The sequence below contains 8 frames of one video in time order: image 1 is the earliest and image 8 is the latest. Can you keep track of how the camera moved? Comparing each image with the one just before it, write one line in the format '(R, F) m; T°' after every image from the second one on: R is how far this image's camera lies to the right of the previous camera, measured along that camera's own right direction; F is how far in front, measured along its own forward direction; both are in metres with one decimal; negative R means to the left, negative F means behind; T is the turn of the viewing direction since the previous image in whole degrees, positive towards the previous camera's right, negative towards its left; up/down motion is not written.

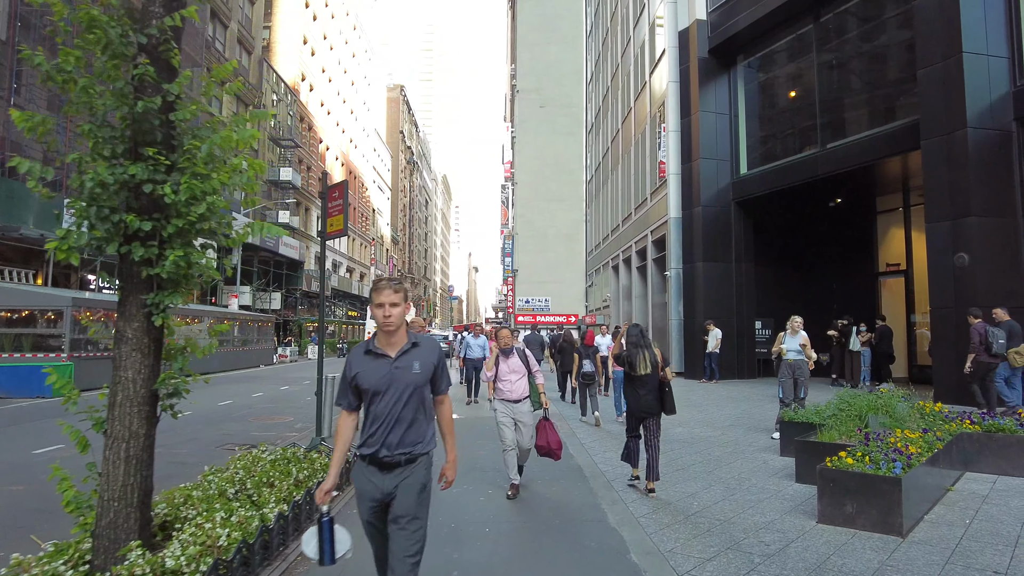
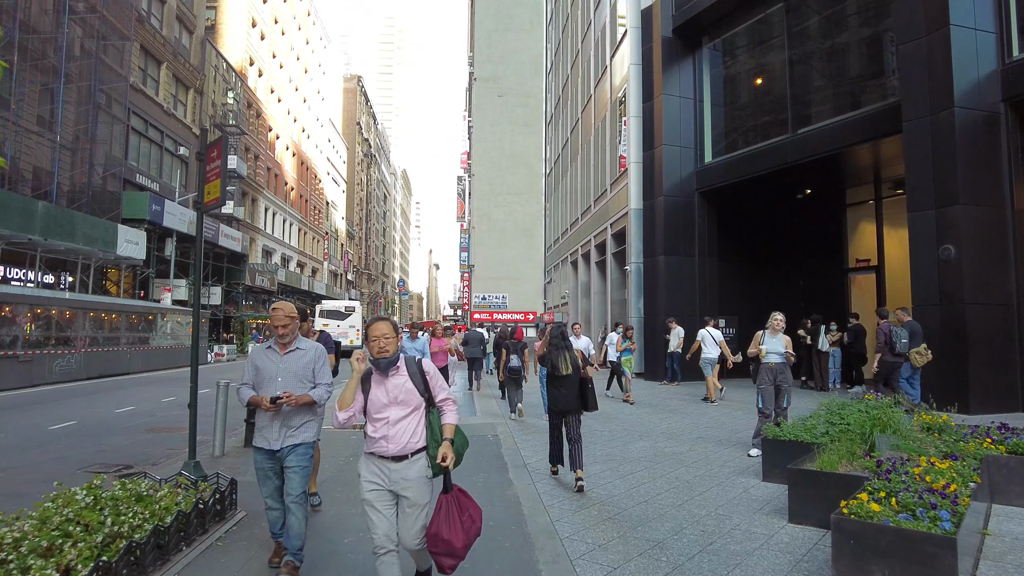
(+0.3, +1.4) m; +3°
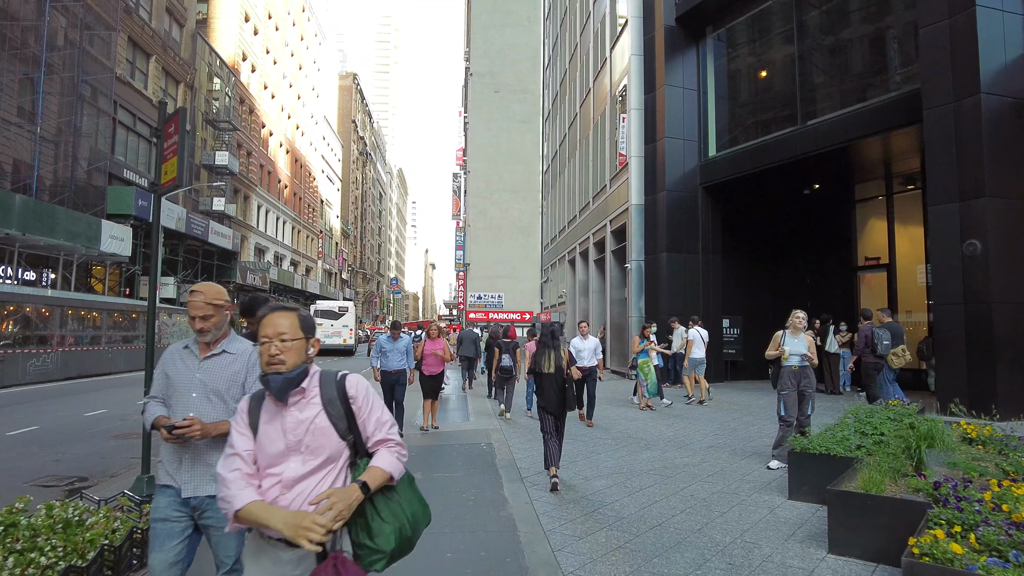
(0.0, +0.7) m; 0°
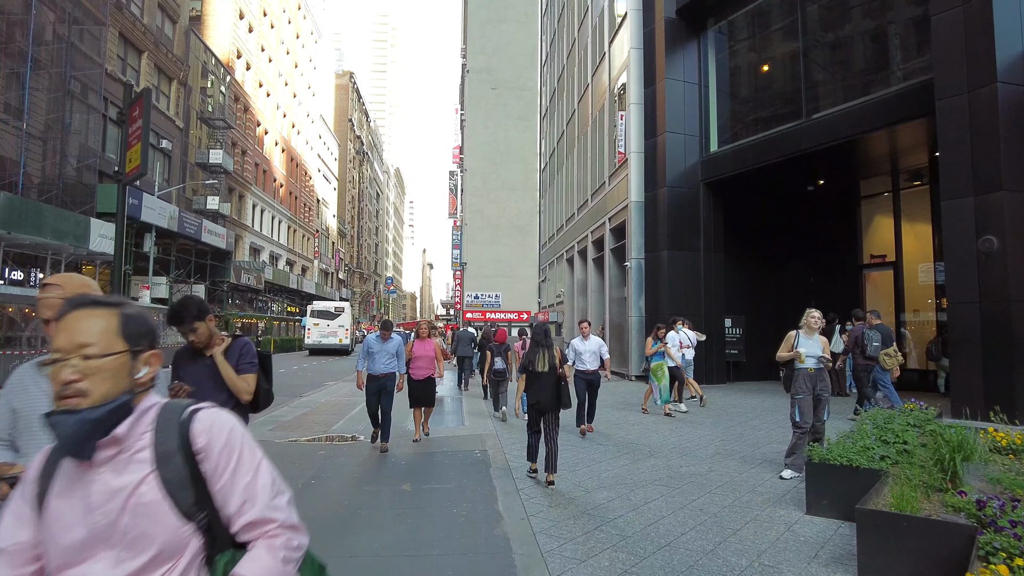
(0.0, +0.4) m; 0°
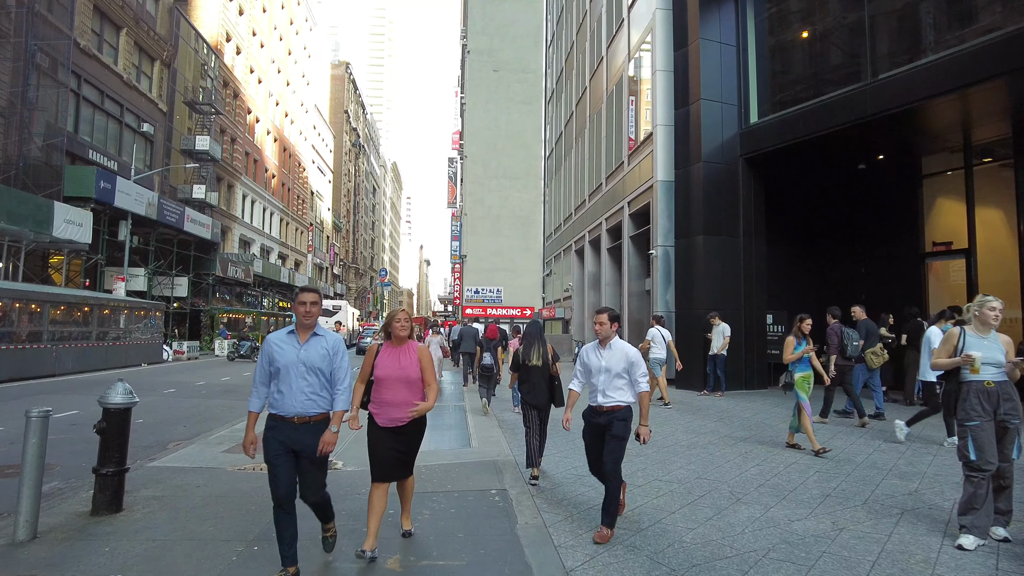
(-0.3, +2.0) m; 0°
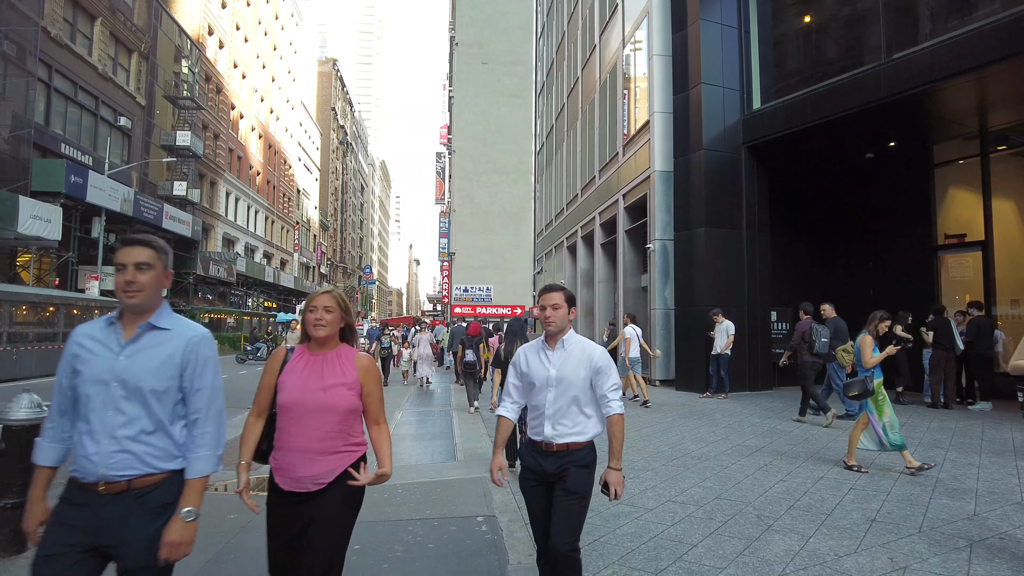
(0.0, +0.8) m; +1°
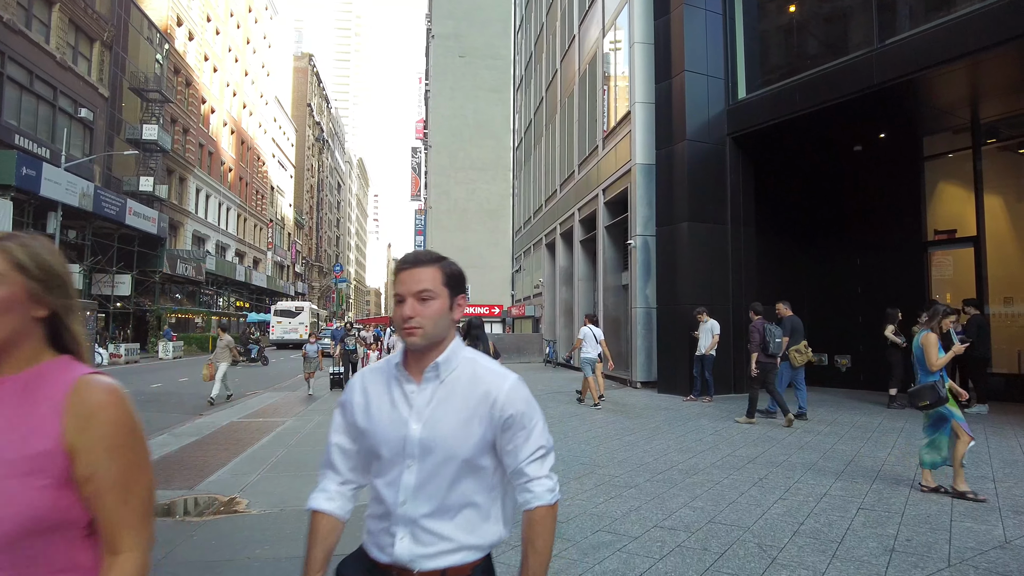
(+0.1, +0.7) m; +2°
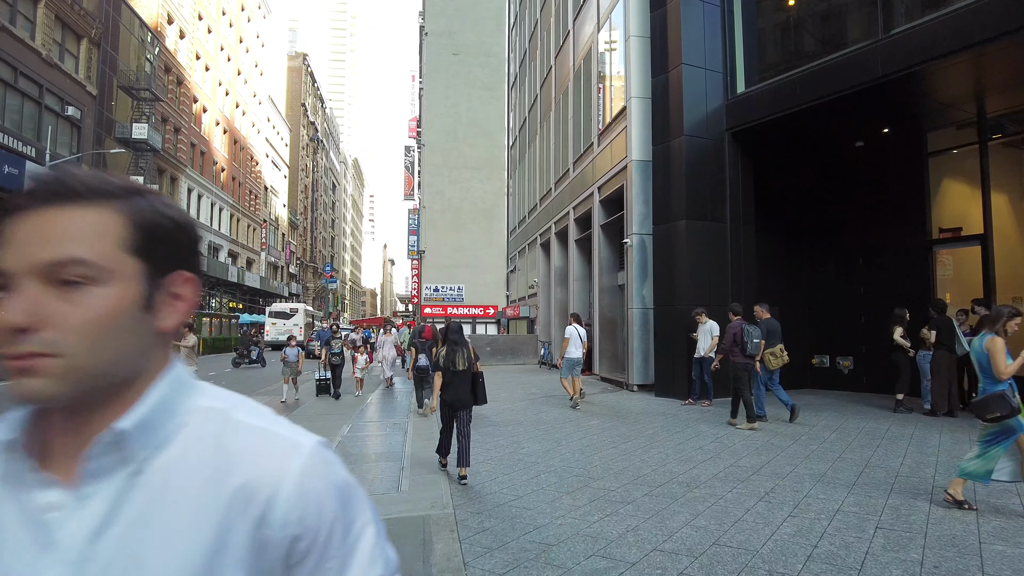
(+0.1, +0.4) m; 0°
